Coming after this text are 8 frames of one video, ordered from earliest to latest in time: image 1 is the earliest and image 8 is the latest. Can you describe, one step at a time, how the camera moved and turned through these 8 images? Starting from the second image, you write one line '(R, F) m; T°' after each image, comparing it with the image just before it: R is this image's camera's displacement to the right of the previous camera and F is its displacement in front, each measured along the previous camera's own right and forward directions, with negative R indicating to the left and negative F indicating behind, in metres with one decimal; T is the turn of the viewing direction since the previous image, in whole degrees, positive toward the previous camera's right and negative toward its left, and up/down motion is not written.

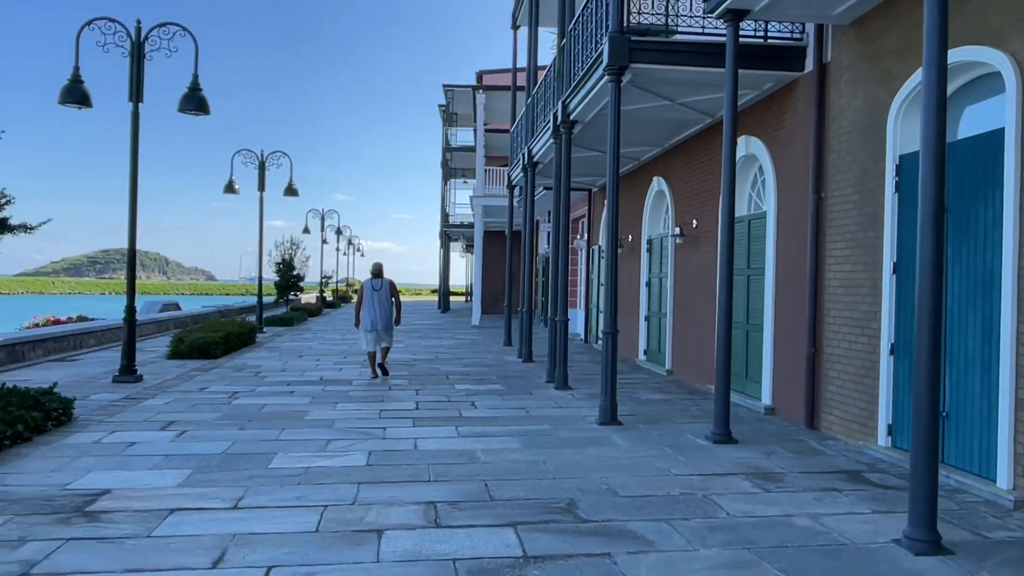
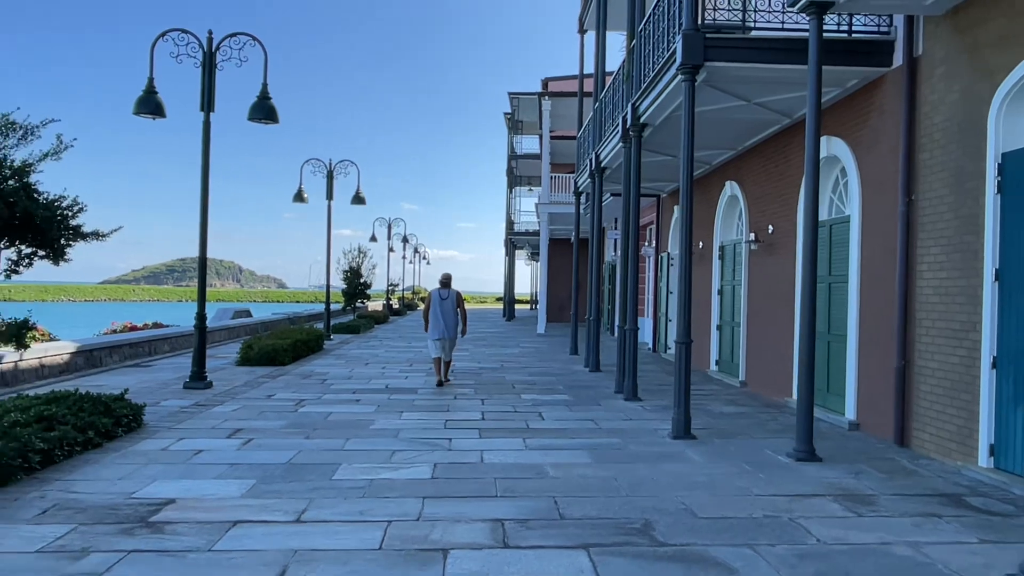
(0.0, +0.2) m; -4°
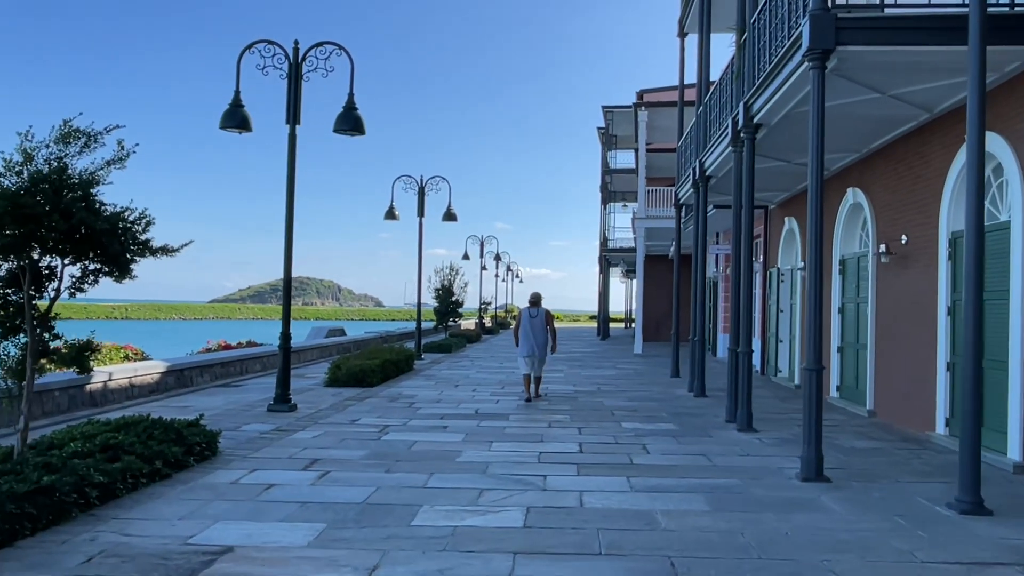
(-0.1, +0.8) m; -6°
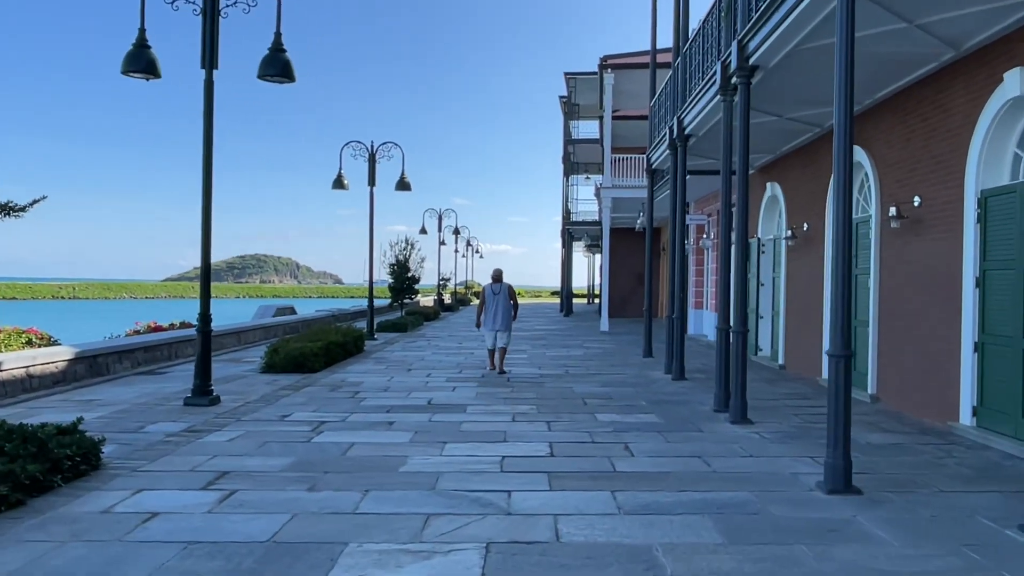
(0.0, +1.4) m; +3°
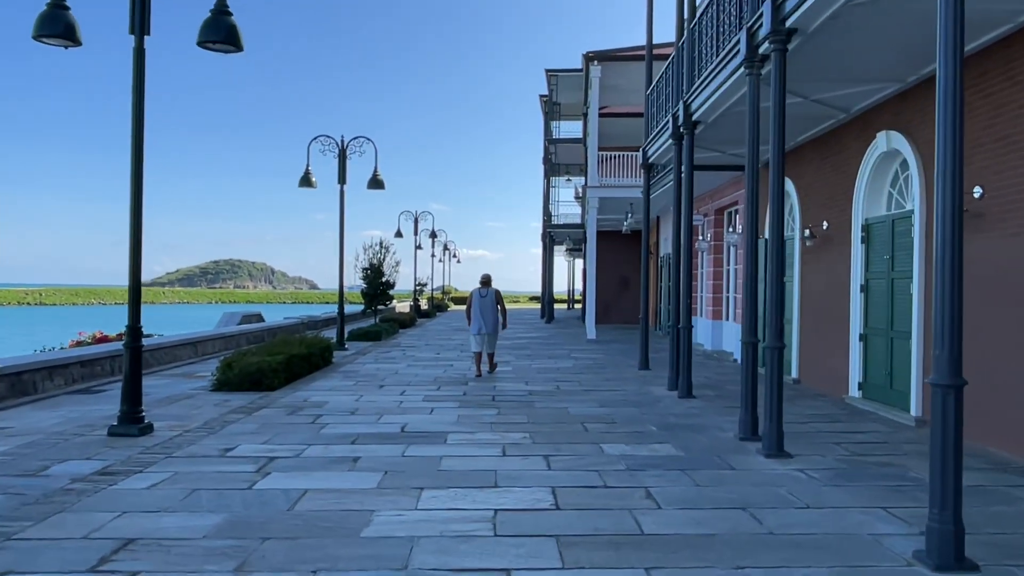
(-0.1, +1.4) m; +2°
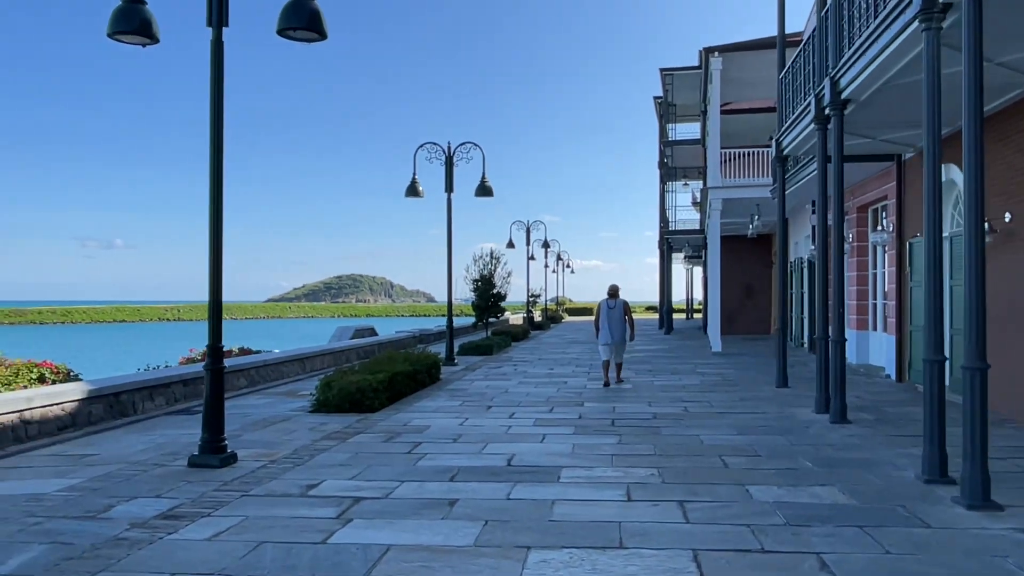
(-0.1, +1.1) m; -8°
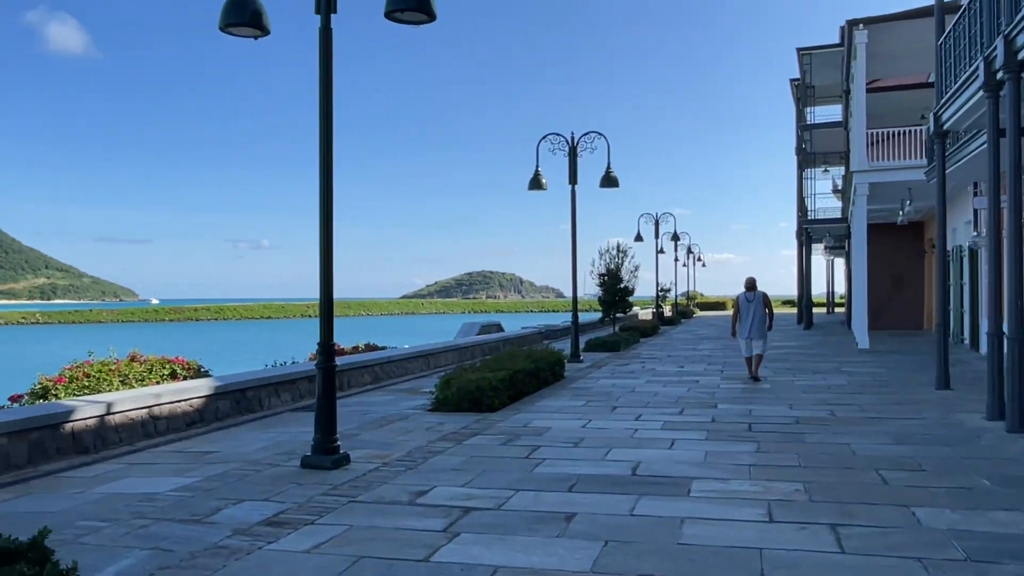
(0.0, +0.5) m; -9°
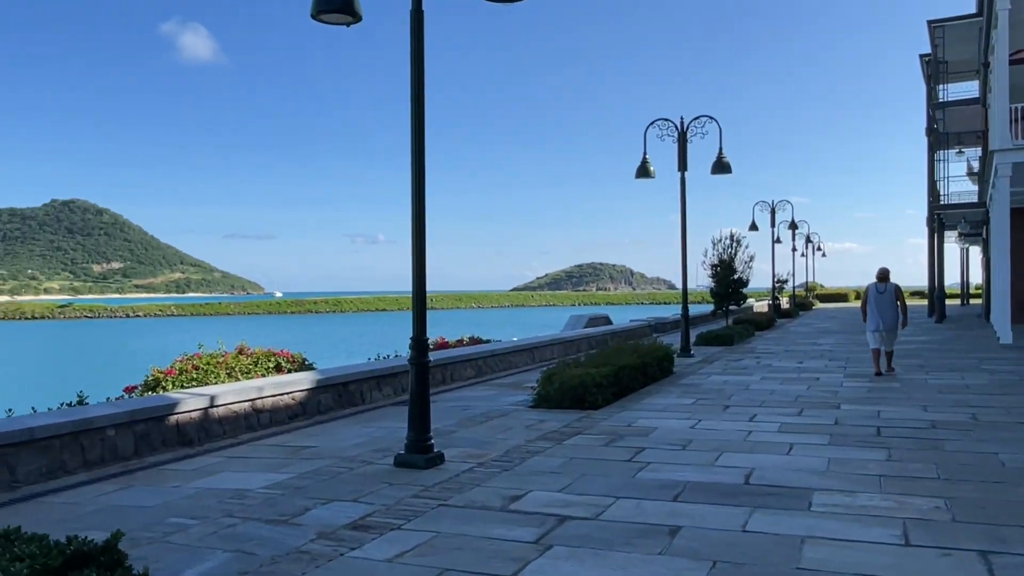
(+0.1, +0.4) m; -8°
